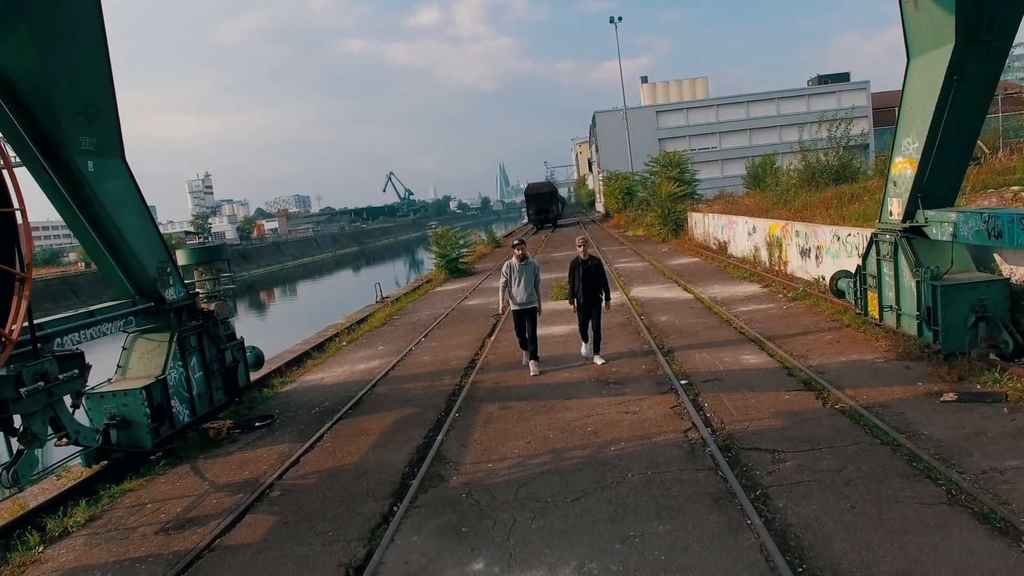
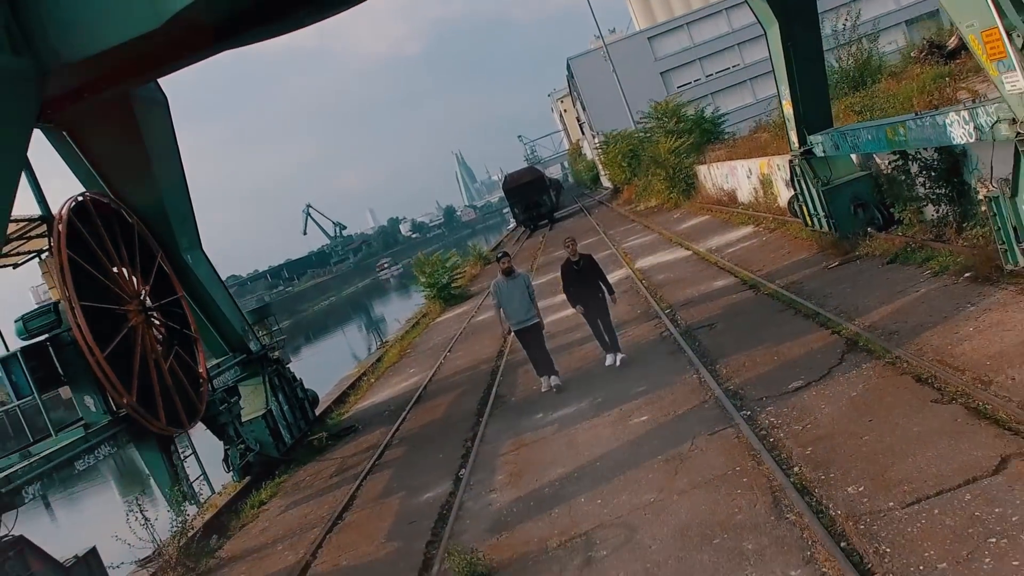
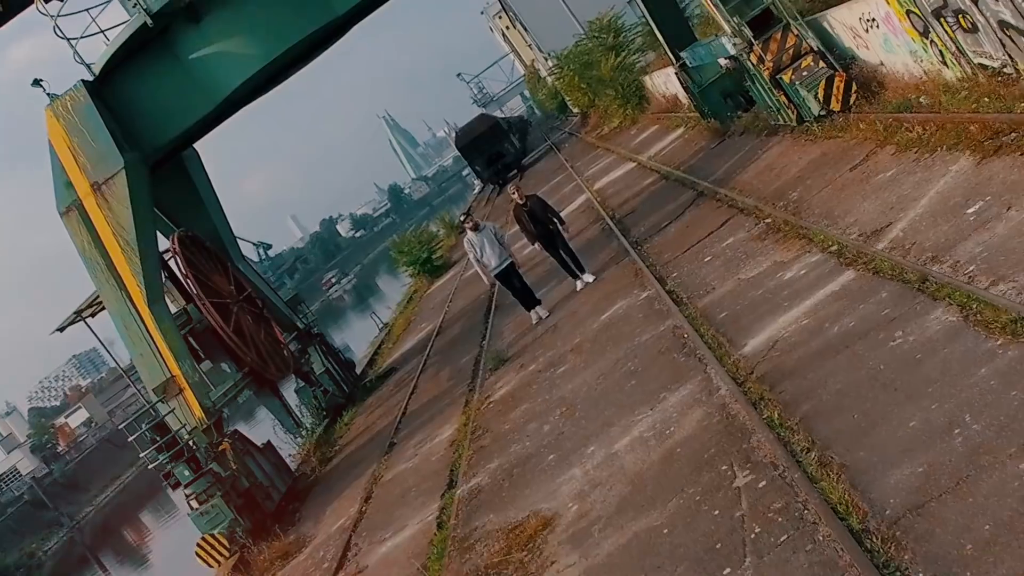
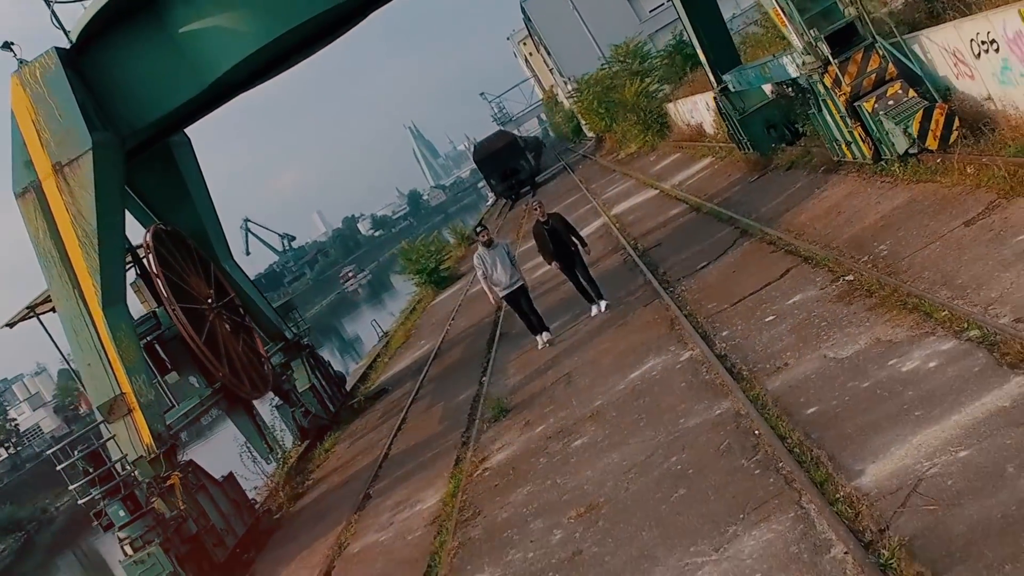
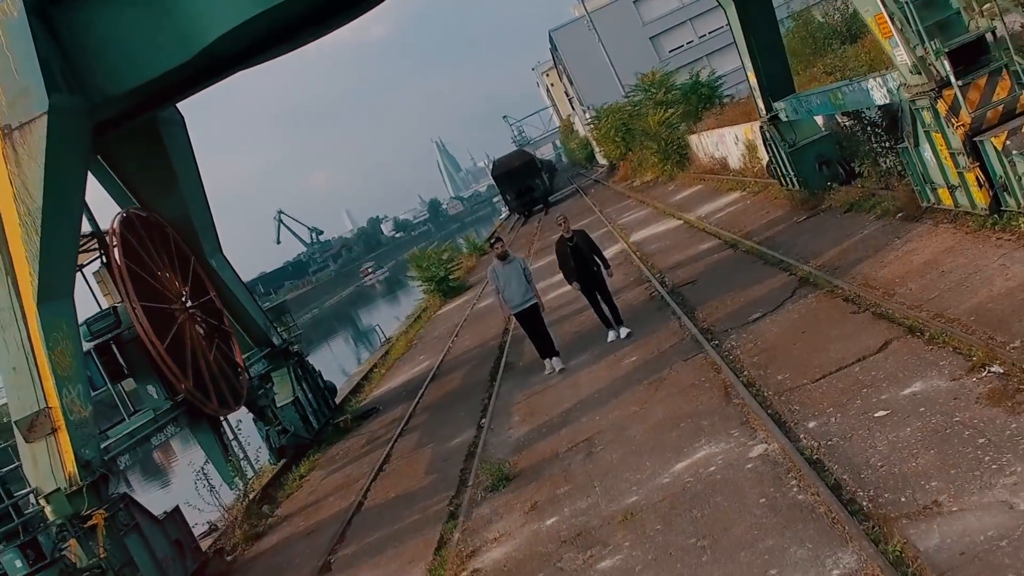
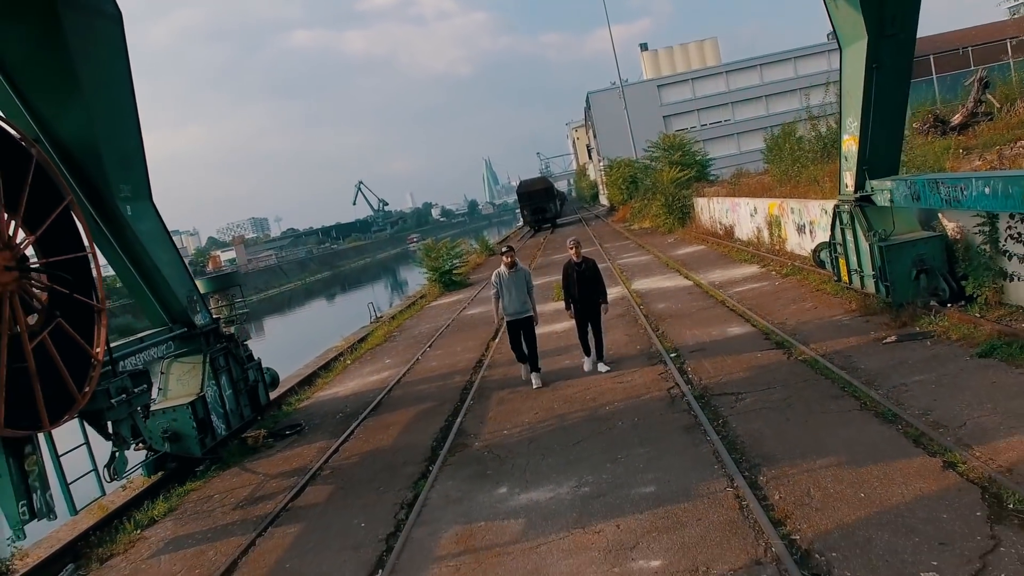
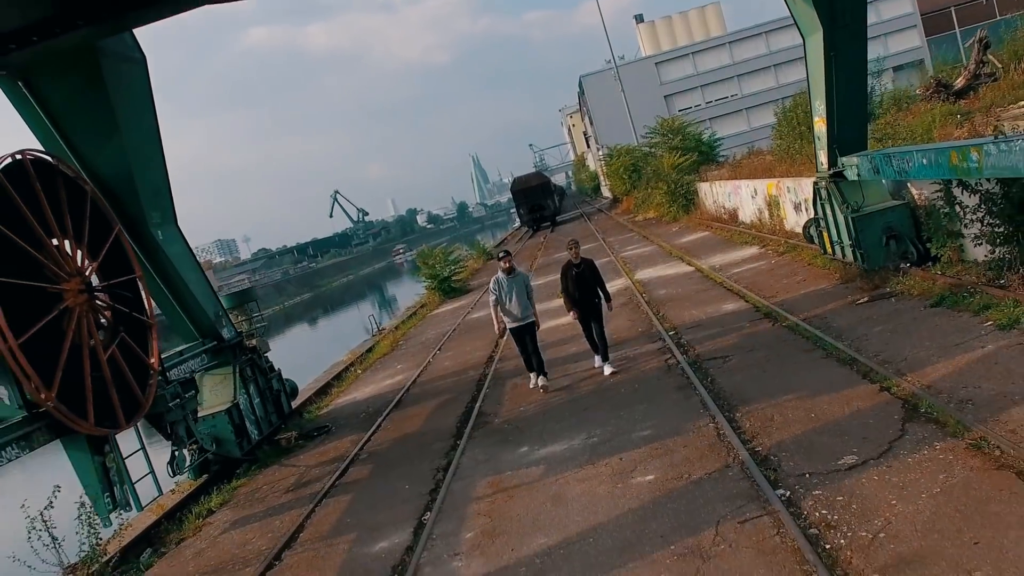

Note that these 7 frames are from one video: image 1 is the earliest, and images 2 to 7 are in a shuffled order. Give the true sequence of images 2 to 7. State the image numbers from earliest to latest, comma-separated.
6, 7, 2, 5, 4, 3
